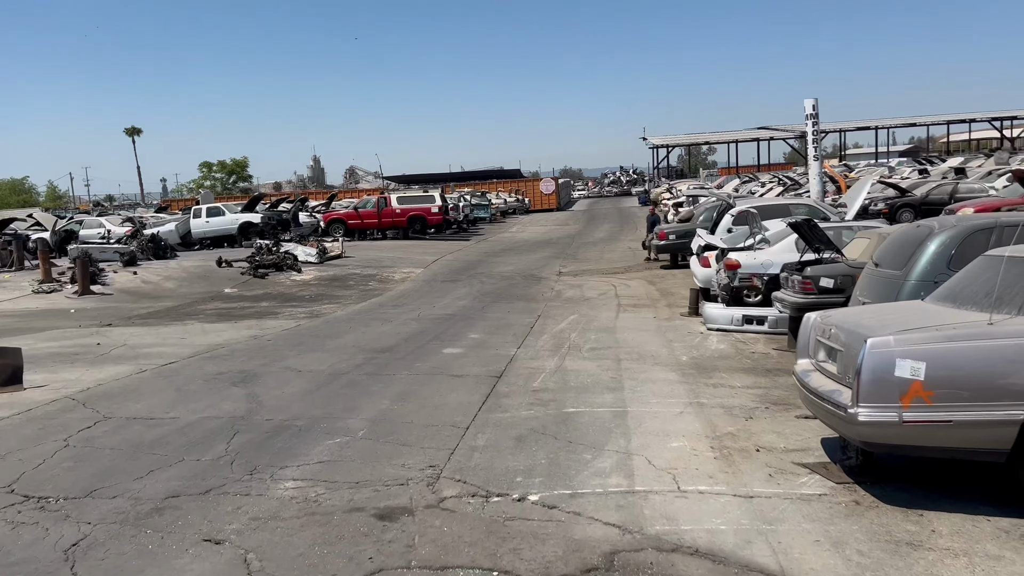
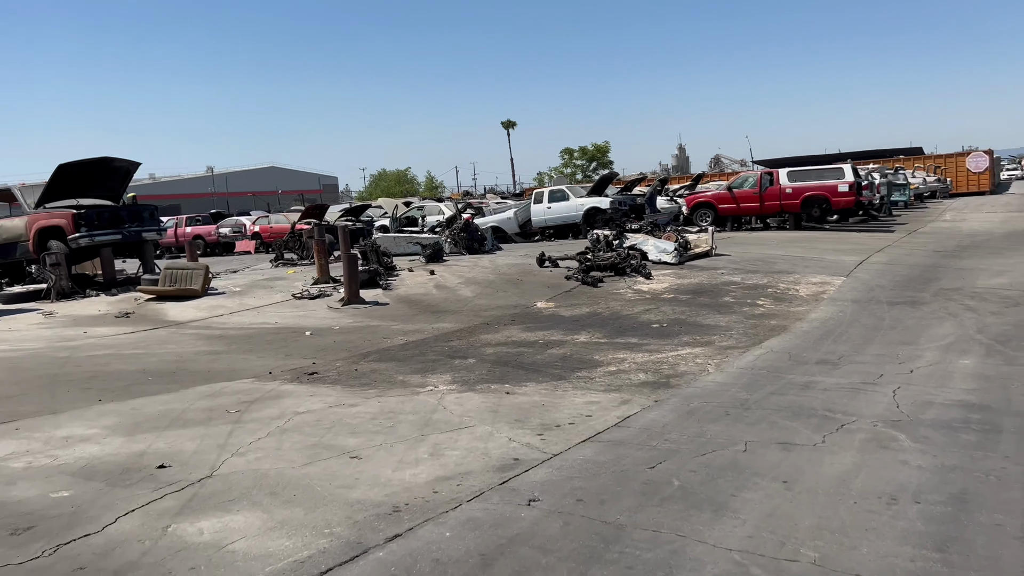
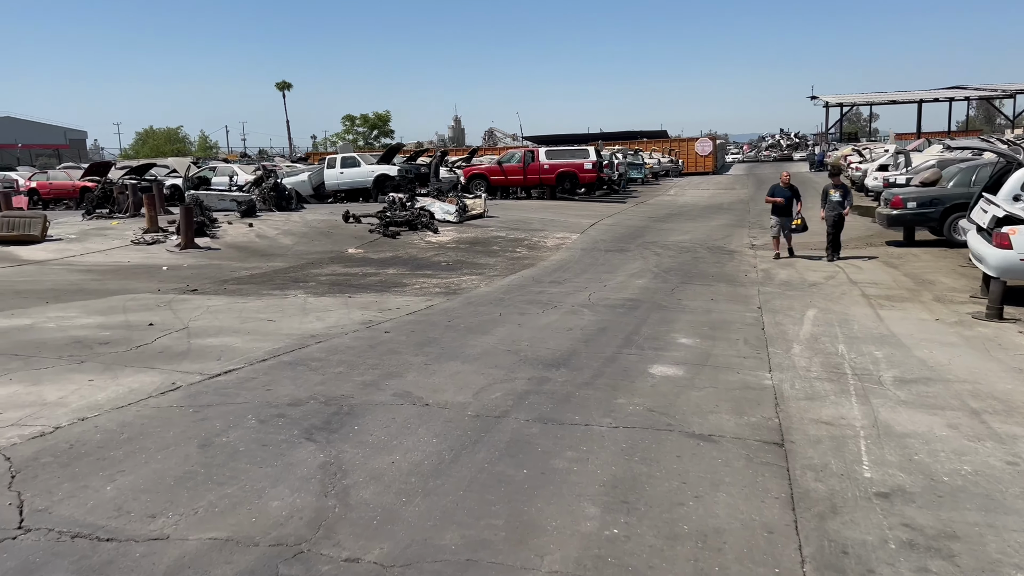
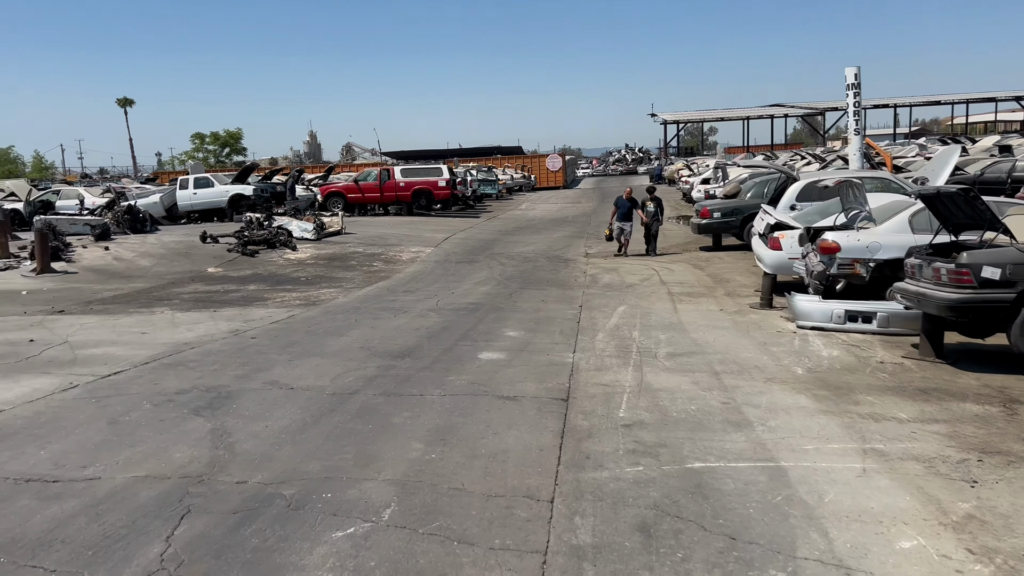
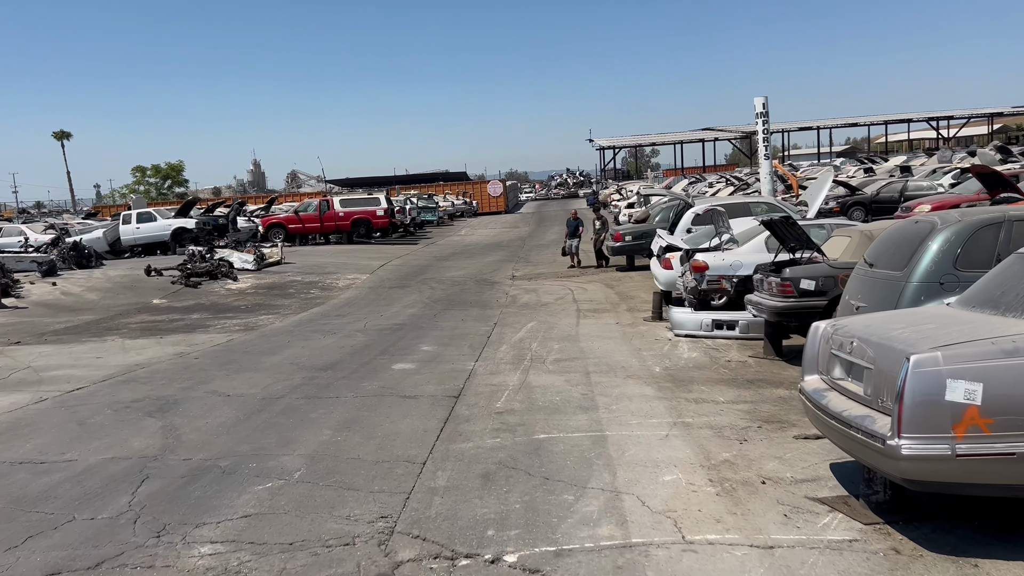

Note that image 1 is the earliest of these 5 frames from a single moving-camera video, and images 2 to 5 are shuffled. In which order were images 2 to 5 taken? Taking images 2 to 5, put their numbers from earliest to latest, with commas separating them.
5, 4, 3, 2
